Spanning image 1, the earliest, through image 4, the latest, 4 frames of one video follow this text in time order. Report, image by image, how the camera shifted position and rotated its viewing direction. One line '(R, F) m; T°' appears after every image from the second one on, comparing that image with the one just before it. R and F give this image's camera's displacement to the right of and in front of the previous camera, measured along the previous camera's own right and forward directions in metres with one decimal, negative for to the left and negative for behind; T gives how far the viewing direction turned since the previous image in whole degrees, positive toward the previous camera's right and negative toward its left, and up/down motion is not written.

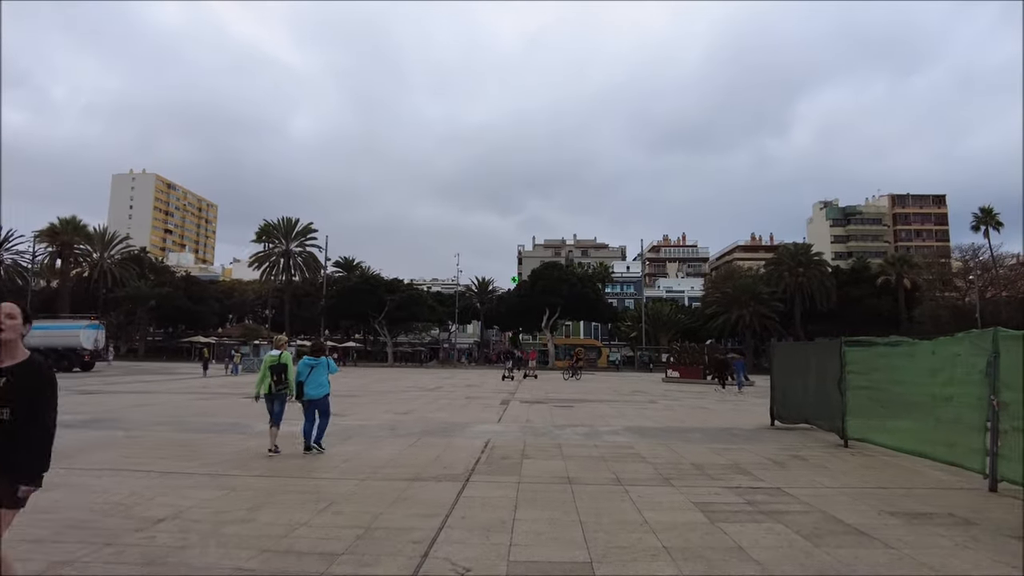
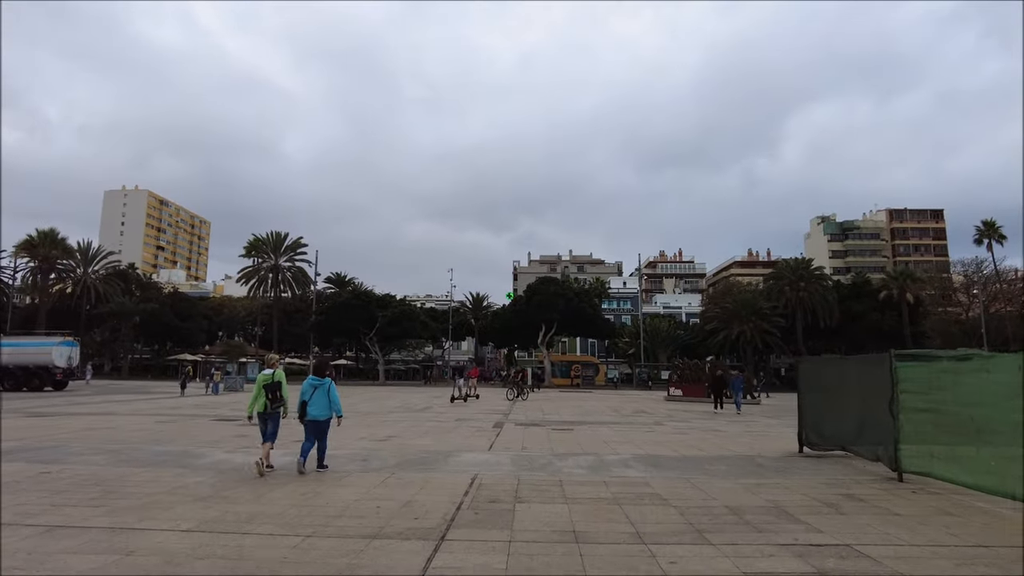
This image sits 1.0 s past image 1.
(+0.1, +1.6) m; 0°
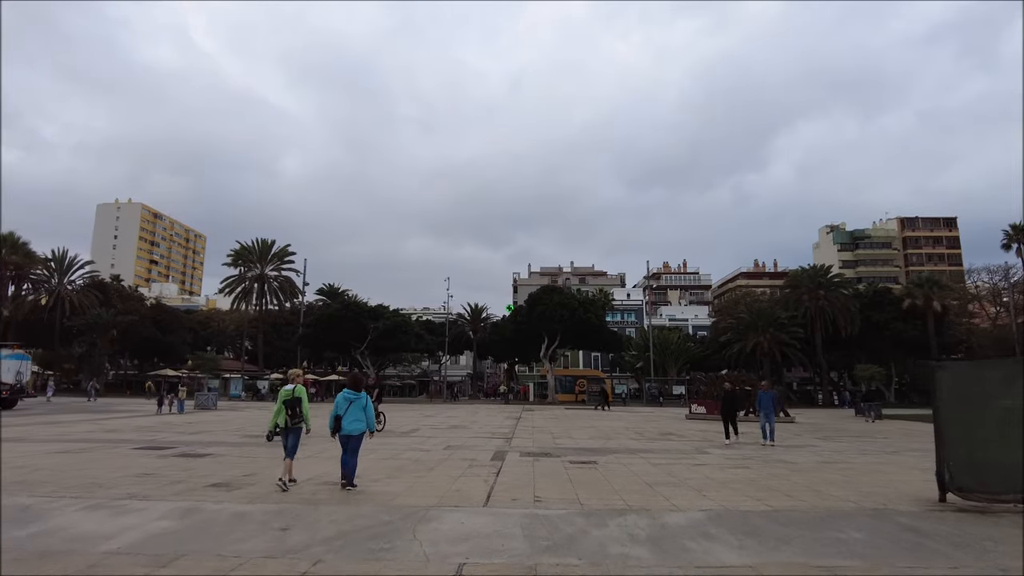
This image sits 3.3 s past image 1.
(-0.1, +3.7) m; 0°
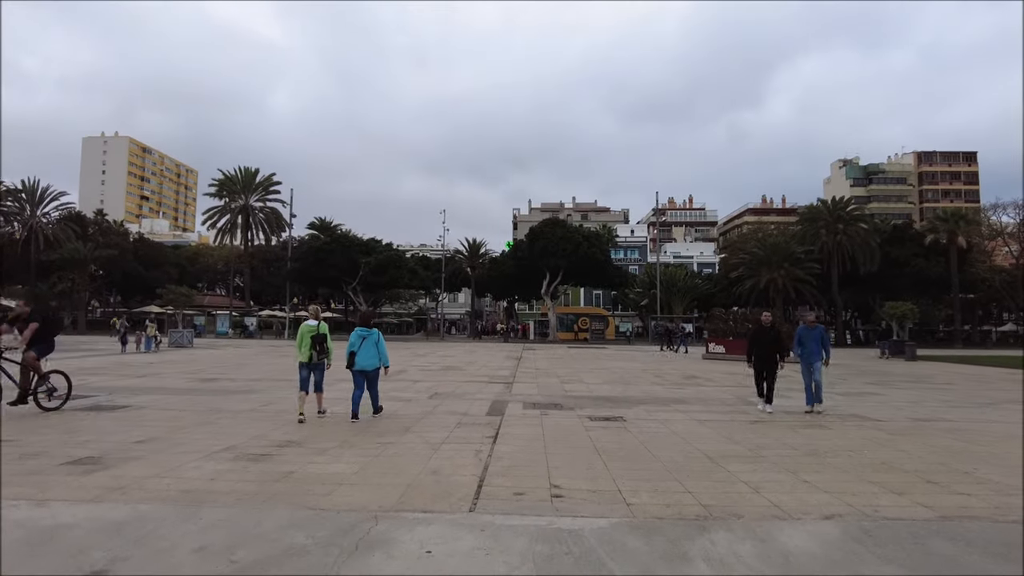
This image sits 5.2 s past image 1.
(0.0, +3.1) m; 0°
